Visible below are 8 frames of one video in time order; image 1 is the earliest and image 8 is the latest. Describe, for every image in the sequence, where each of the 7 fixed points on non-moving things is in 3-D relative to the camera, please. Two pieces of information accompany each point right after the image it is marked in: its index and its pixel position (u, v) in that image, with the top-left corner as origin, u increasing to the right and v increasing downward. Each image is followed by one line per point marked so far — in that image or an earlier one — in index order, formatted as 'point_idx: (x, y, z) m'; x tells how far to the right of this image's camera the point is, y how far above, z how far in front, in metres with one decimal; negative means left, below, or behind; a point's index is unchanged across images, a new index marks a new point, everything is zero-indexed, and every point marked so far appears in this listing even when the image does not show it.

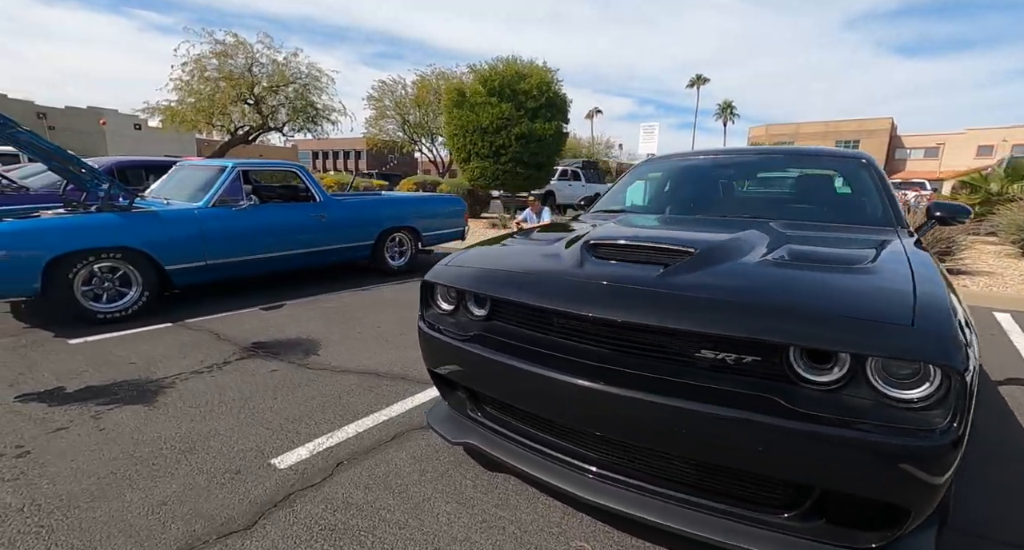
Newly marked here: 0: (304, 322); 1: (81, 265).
0: (-1.9, -0.4, +5.0) m
1: (-3.7, +0.1, +4.7) m
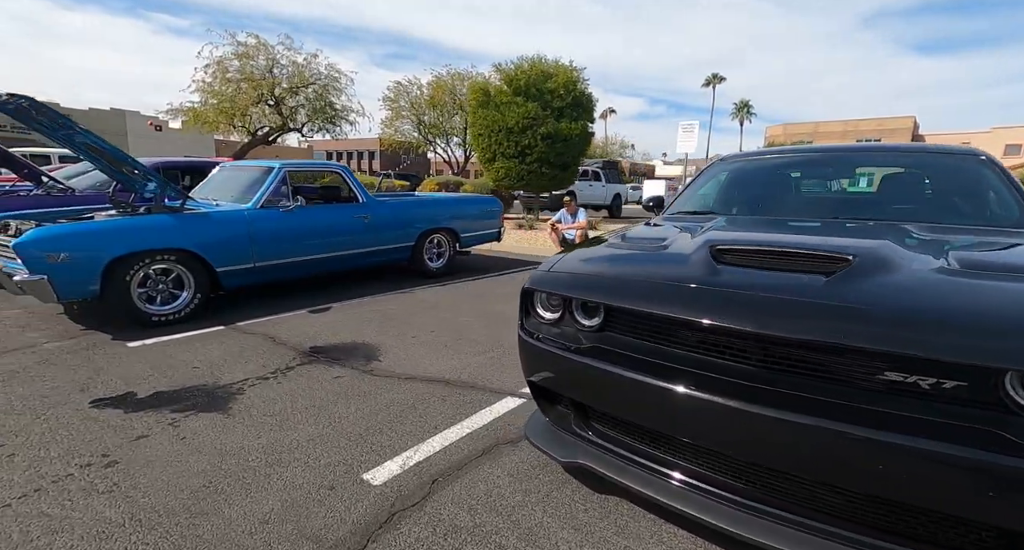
0: (-1.4, -0.5, +4.9) m
1: (-3.2, +0.1, +4.7) m
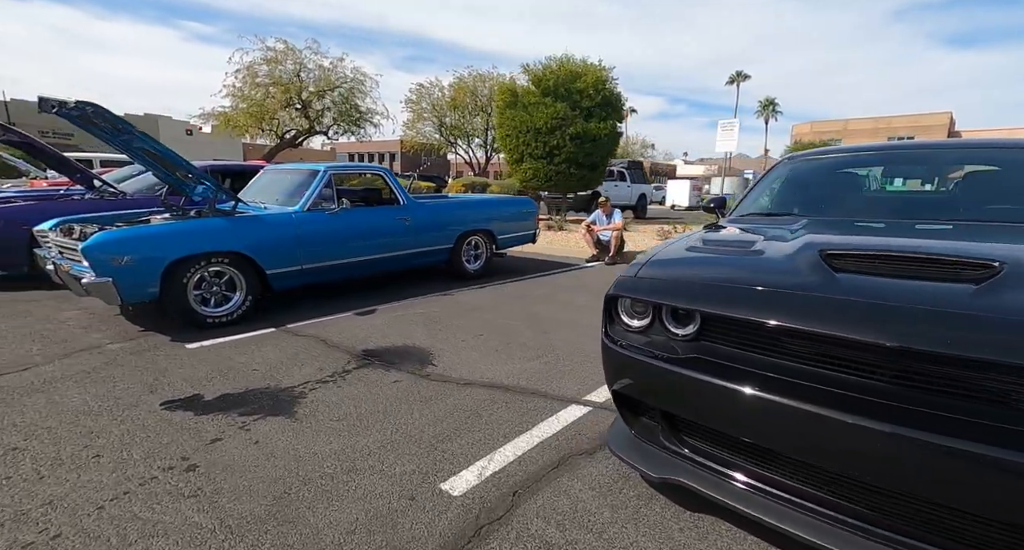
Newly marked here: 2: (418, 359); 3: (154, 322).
0: (-1.0, -0.5, +4.9) m
1: (-2.8, +0.1, +4.8) m
2: (-0.7, -0.6, +3.9) m
3: (-3.2, -0.4, +4.9) m
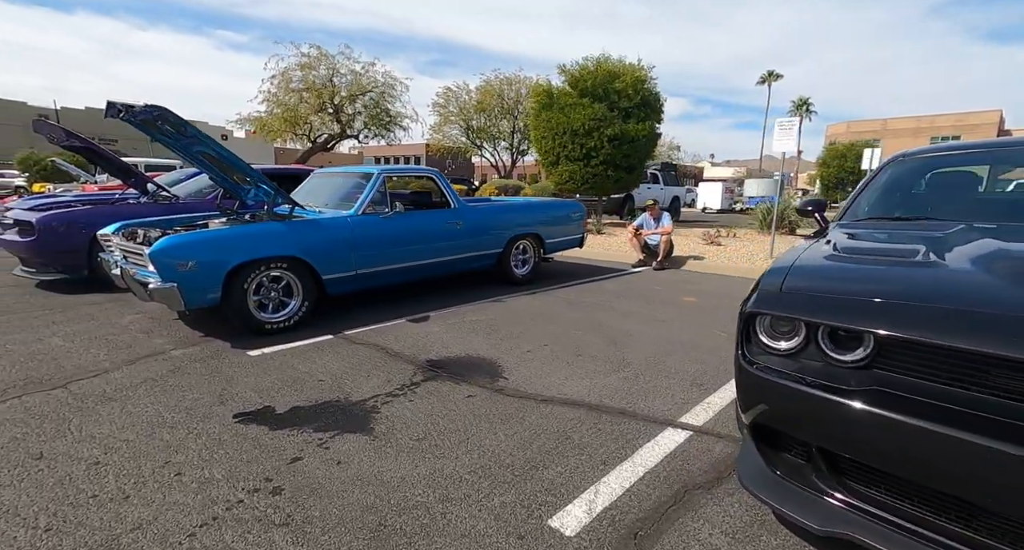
0: (-0.4, -0.5, +4.8) m
1: (-2.2, 0.0, +4.7) m
2: (-0.2, -0.7, +3.7) m
3: (-2.7, -0.5, +4.9) m
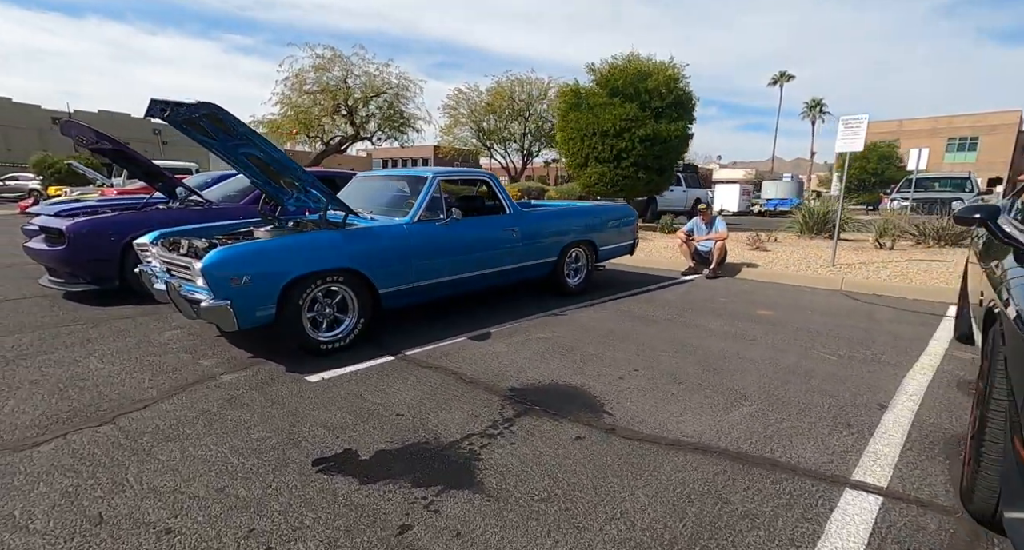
0: (+0.2, -0.7, +4.3) m
1: (-1.6, -0.1, +4.3) m
2: (+0.4, -0.8, +3.3) m
3: (-2.1, -0.6, +4.5) m
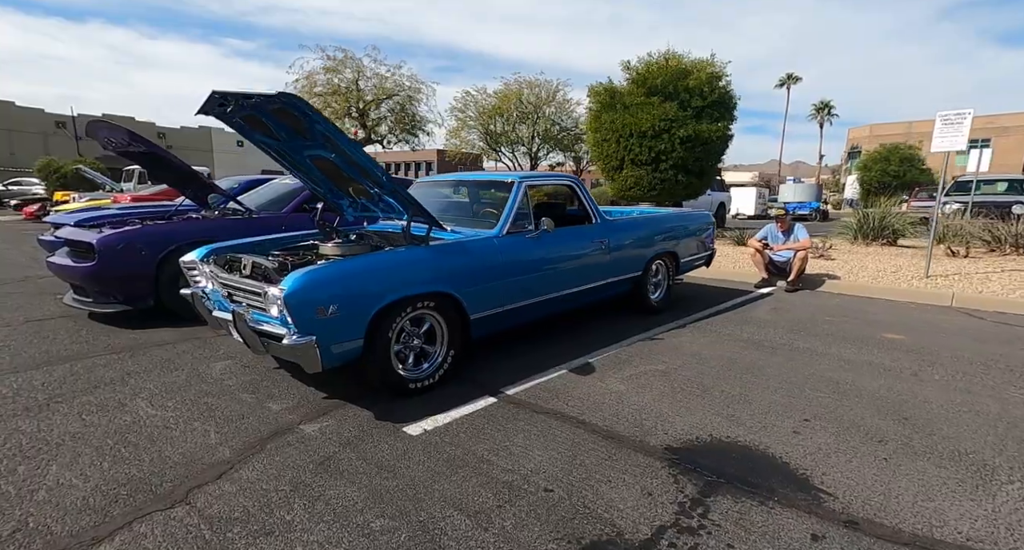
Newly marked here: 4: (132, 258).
0: (+1.1, -0.8, +3.6) m
1: (-0.8, -0.3, +3.6) m
2: (+1.3, -0.9, +2.5) m
3: (-1.2, -0.8, +3.8) m
4: (-3.9, +0.2, +5.6) m
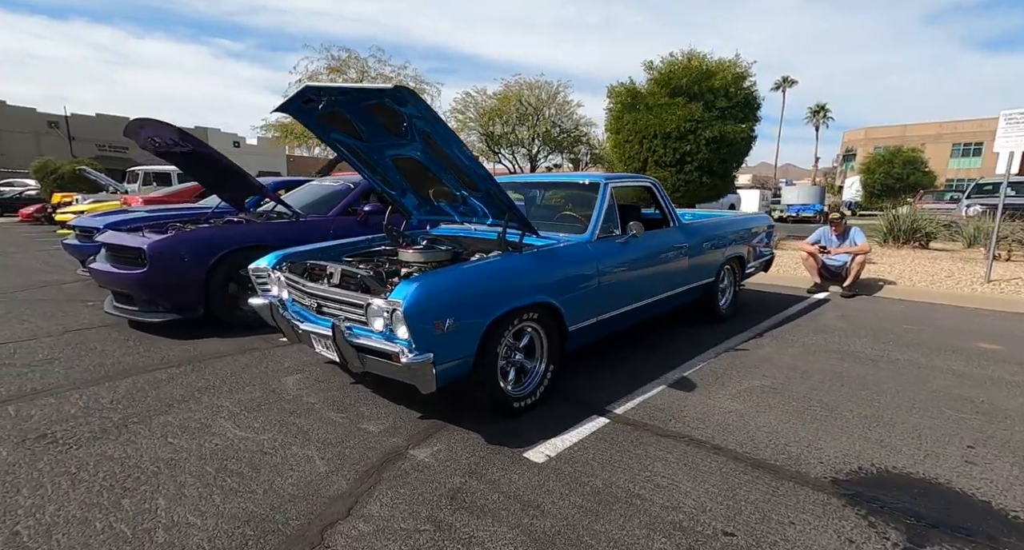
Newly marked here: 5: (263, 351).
0: (+1.8, -0.9, +3.3) m
1: (0.0, -0.3, +3.3) m
2: (+2.0, -1.0, +2.3) m
3: (-0.5, -0.8, +3.5) m
4: (-3.2, +0.1, +5.3) m
5: (-2.2, -0.7, +4.7) m
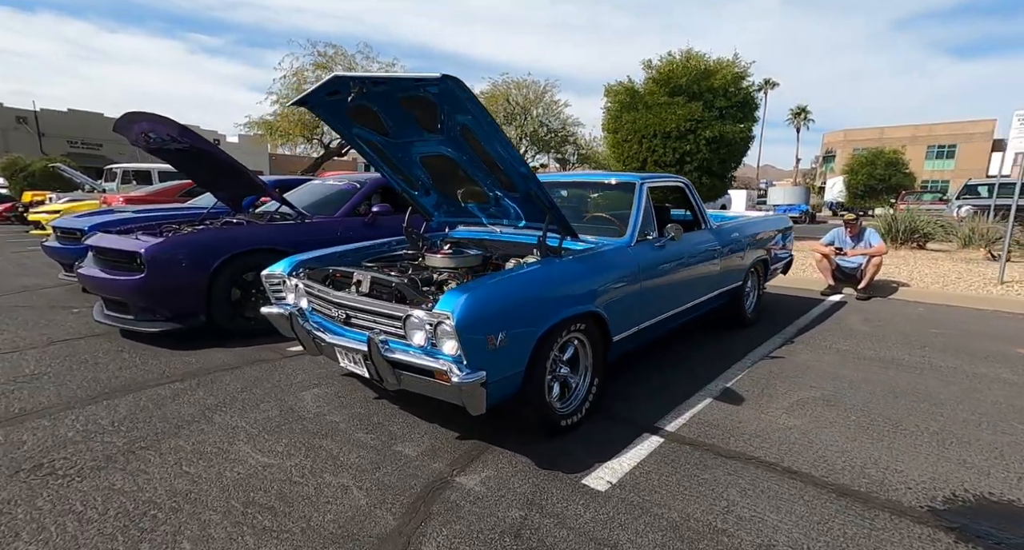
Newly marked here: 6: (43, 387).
0: (+2.0, -0.9, +3.1) m
1: (+0.2, -0.4, +3.0) m
2: (+2.3, -1.0, +2.1) m
3: (-0.2, -0.9, +3.2) m
4: (-3.0, +0.1, +4.9) m
5: (-2.0, -0.7, +4.4) m
6: (-3.4, -0.8, +3.9) m
